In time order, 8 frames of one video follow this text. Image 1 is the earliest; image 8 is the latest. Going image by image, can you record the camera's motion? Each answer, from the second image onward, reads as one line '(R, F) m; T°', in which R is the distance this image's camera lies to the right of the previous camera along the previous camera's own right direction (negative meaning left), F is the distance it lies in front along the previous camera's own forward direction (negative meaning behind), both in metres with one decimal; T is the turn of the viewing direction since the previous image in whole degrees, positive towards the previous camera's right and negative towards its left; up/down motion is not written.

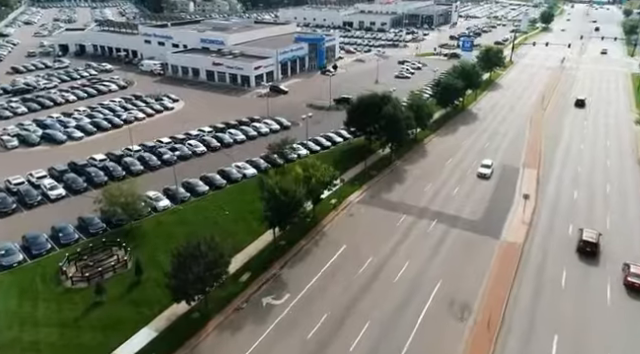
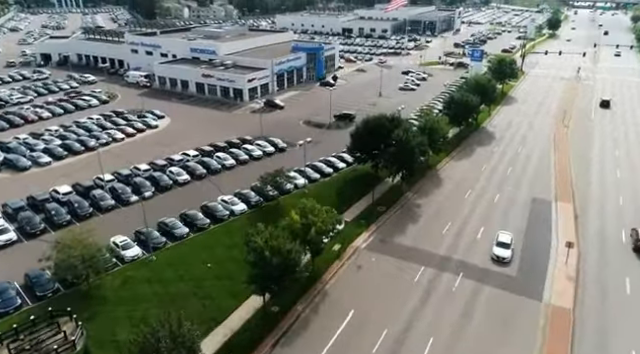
(-0.1, +6.1) m; 0°
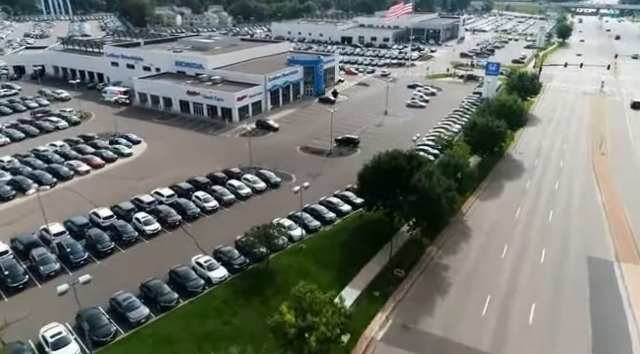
(-0.2, +8.0) m; 0°
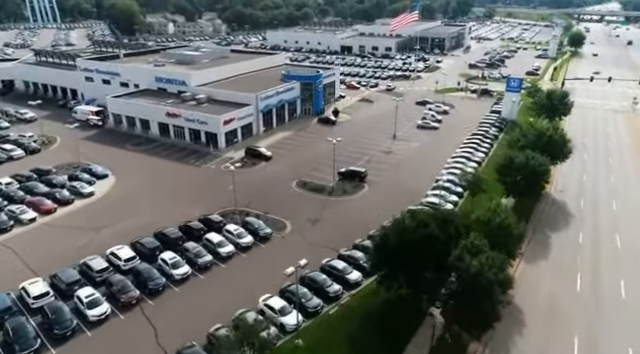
(-0.2, +8.6) m; 0°
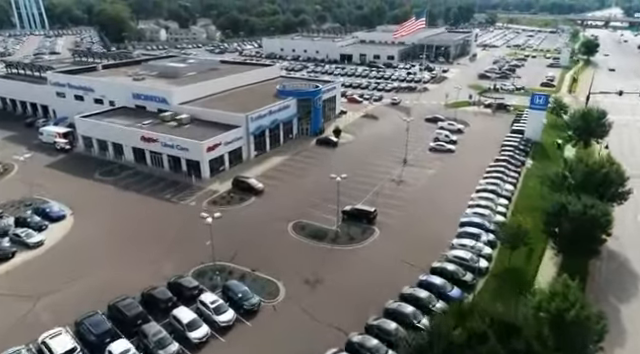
(-0.2, +7.7) m; 0°
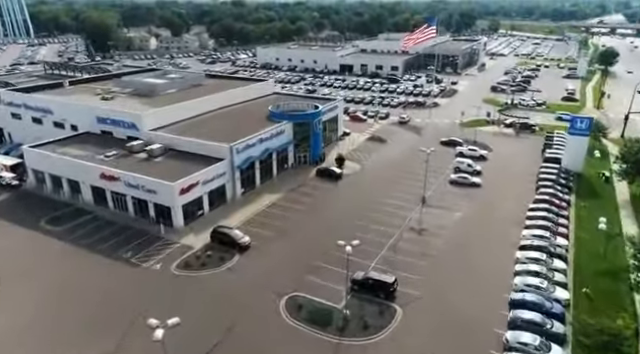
(-0.3, +9.2) m; 0°
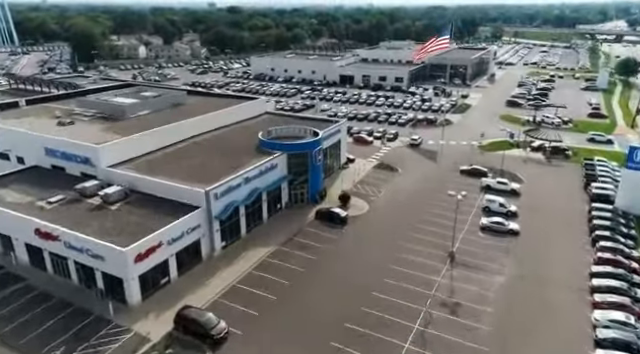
(-0.2, +9.1) m; 0°
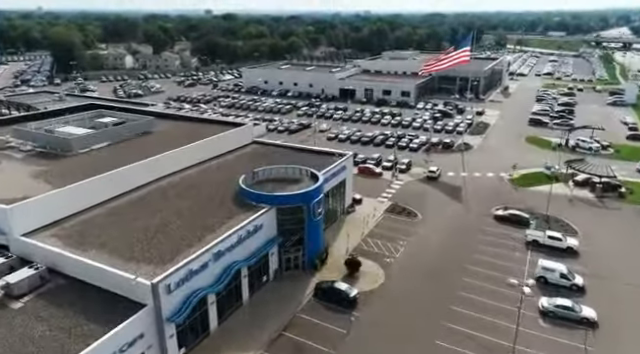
(-0.2, +10.5) m; 0°
